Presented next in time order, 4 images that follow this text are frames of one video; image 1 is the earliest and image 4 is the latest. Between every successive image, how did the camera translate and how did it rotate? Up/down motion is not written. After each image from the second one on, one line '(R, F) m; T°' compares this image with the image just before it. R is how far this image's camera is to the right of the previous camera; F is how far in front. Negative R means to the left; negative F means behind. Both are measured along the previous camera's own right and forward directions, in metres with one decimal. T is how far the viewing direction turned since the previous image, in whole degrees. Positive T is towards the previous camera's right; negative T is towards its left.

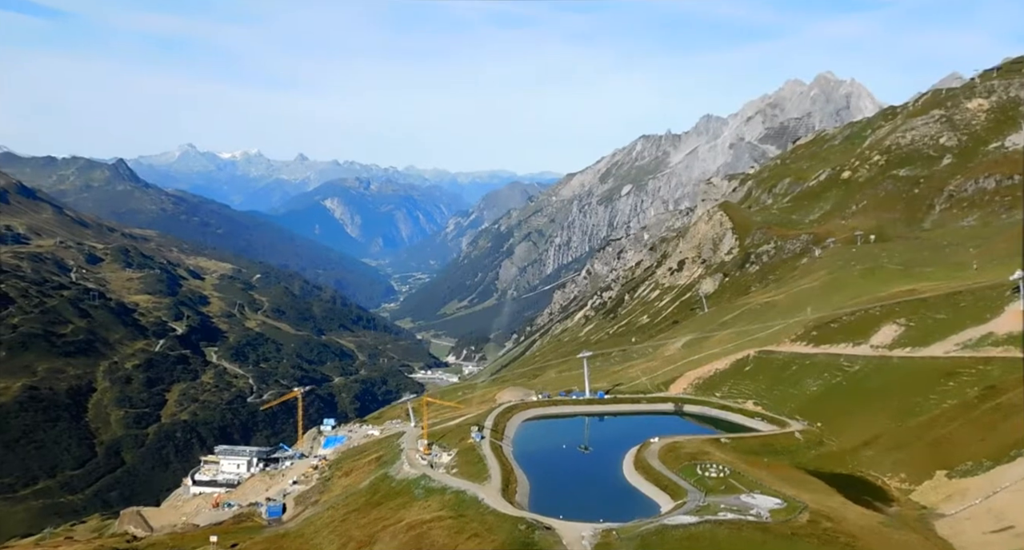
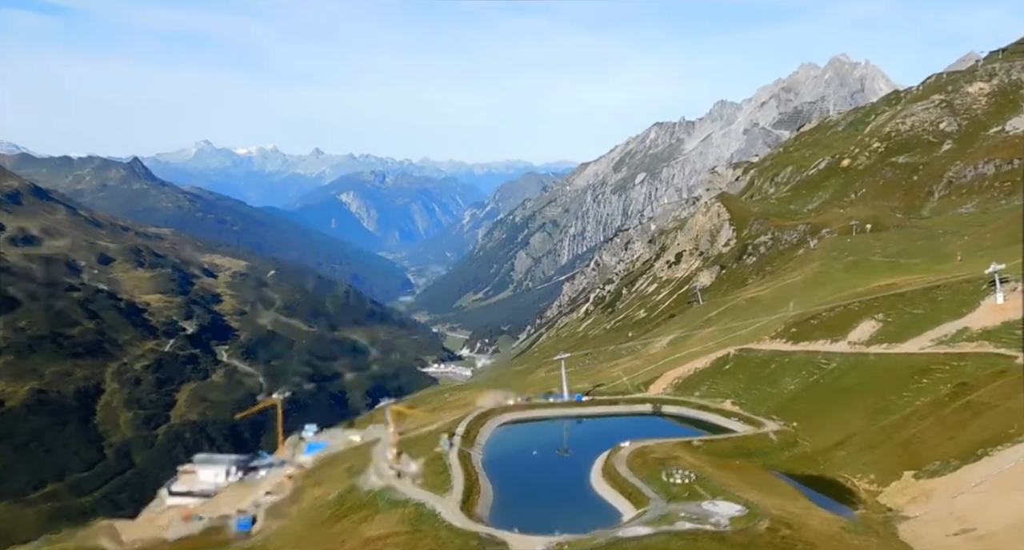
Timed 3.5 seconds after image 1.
(+2.7, +0.7) m; 0°
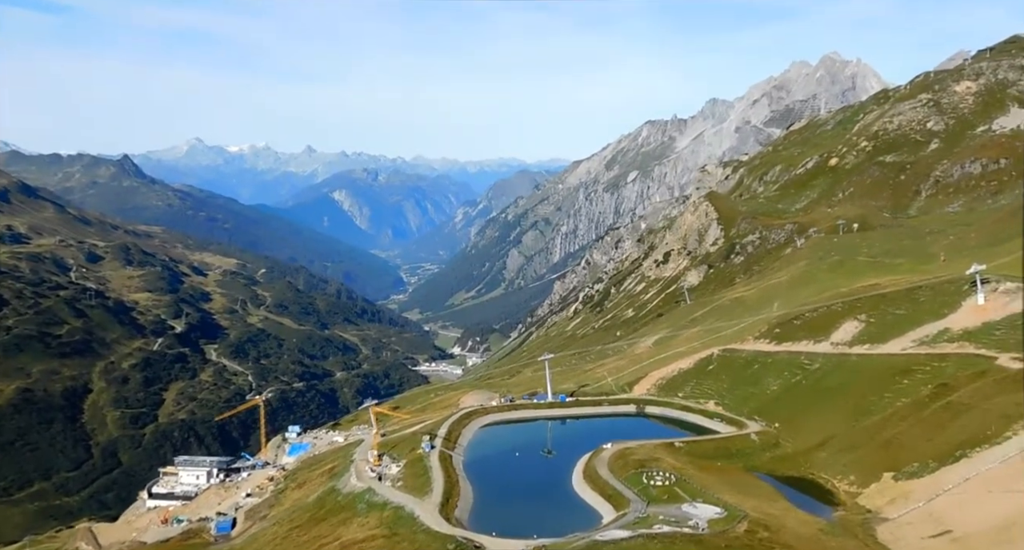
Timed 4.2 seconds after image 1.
(+0.7, +0.3) m; +1°
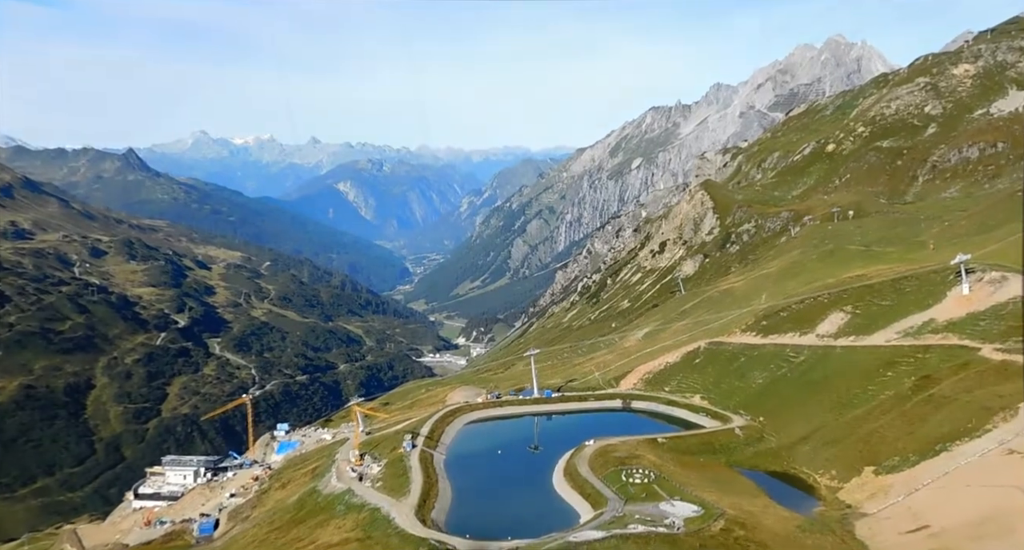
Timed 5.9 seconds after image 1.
(+1.6, +0.5) m; 0°
